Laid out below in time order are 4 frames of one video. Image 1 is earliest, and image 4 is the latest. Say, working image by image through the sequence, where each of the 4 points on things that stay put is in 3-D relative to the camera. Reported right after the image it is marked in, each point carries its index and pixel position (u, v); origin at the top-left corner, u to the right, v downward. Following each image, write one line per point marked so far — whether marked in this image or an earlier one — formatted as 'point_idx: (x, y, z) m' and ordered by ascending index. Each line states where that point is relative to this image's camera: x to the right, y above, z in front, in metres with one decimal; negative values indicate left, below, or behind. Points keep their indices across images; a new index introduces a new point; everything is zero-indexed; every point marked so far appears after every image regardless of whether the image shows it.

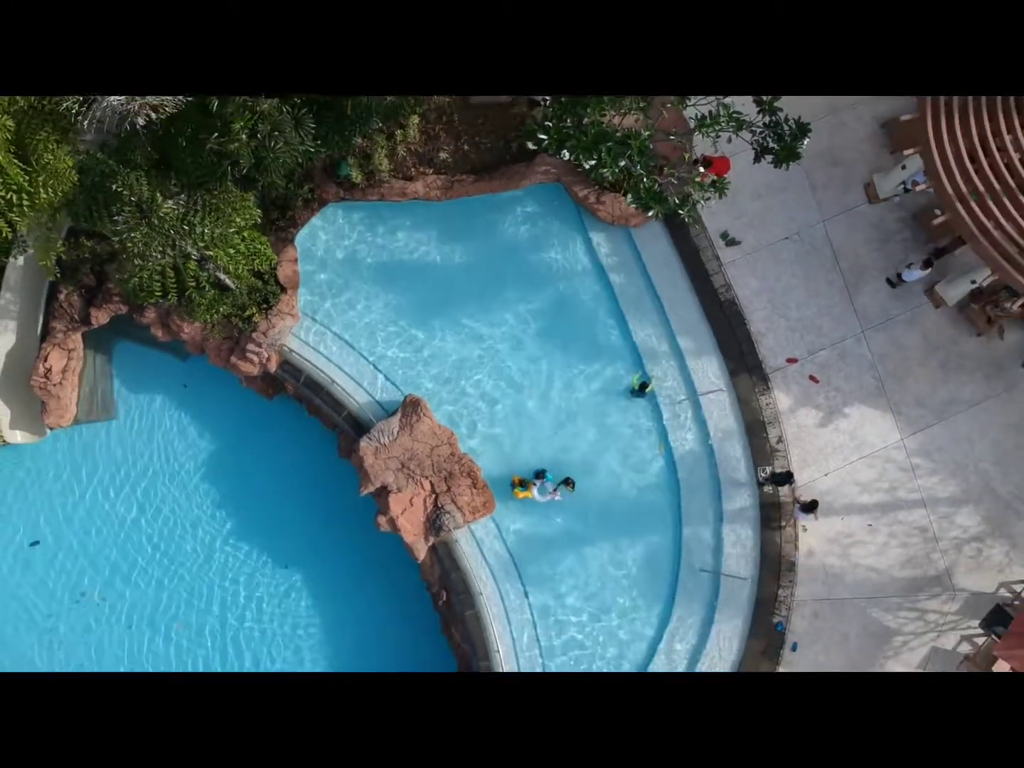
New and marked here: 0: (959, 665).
0: (+5.8, -3.7, +13.4) m
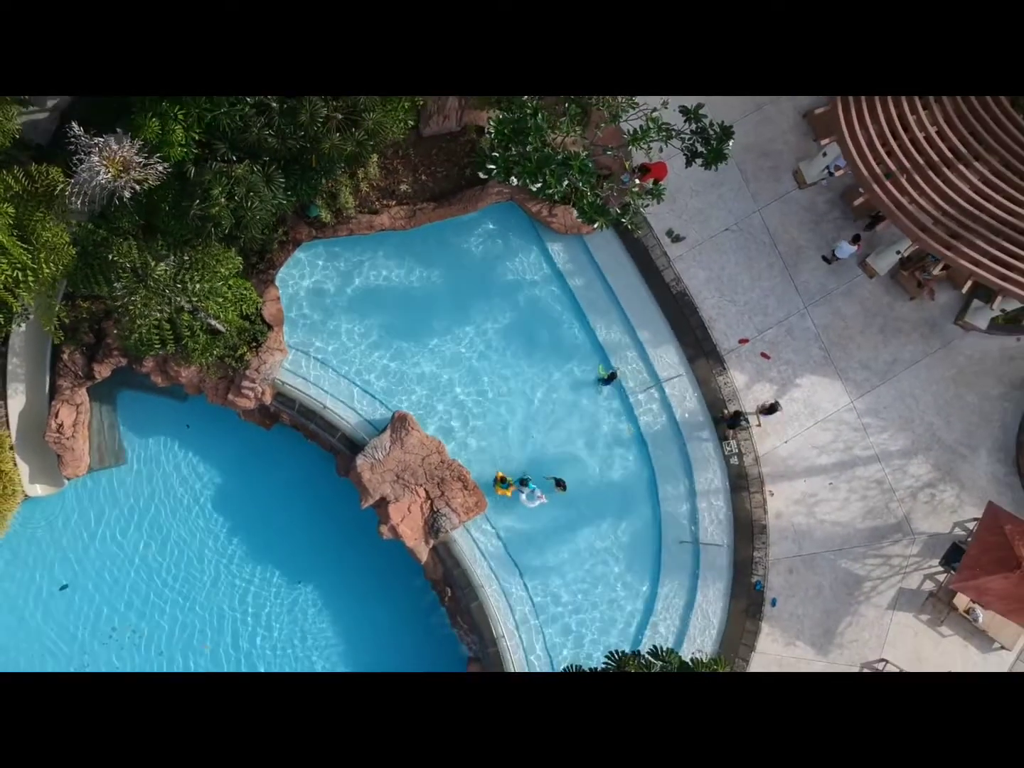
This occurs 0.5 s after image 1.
0: (+5.9, -3.1, +14.6) m
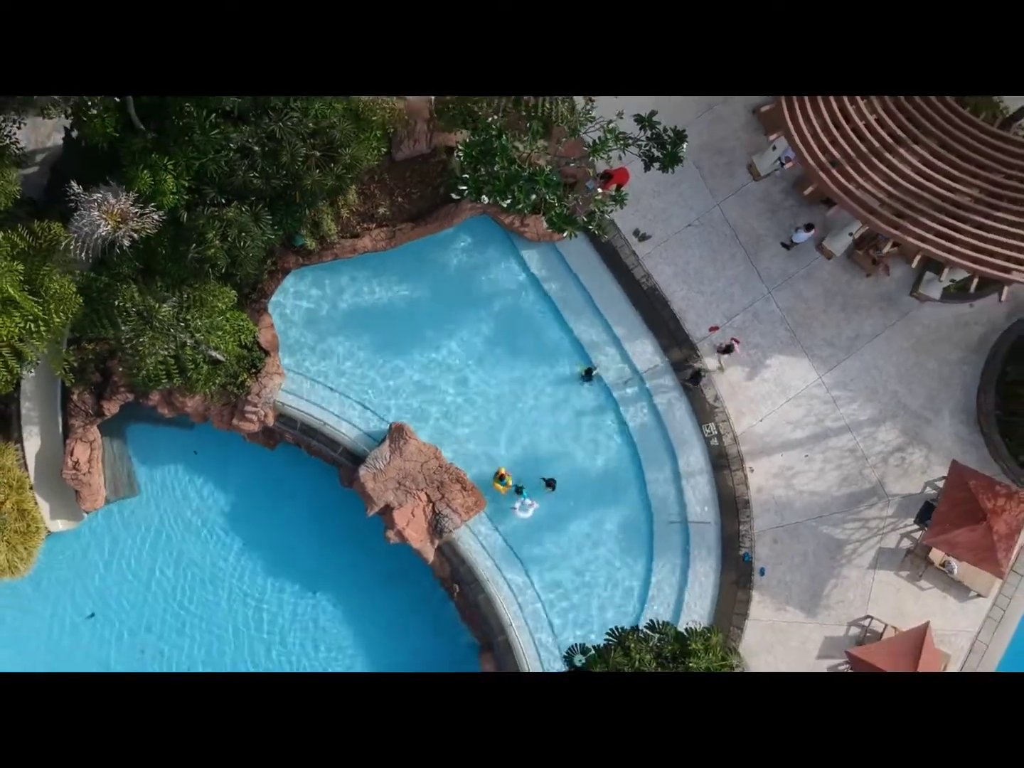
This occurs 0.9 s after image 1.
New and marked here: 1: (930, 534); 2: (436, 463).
0: (+5.9, -2.6, +15.5) m
1: (+5.9, -2.1, +14.4) m
2: (-1.1, -1.2, +15.2) m
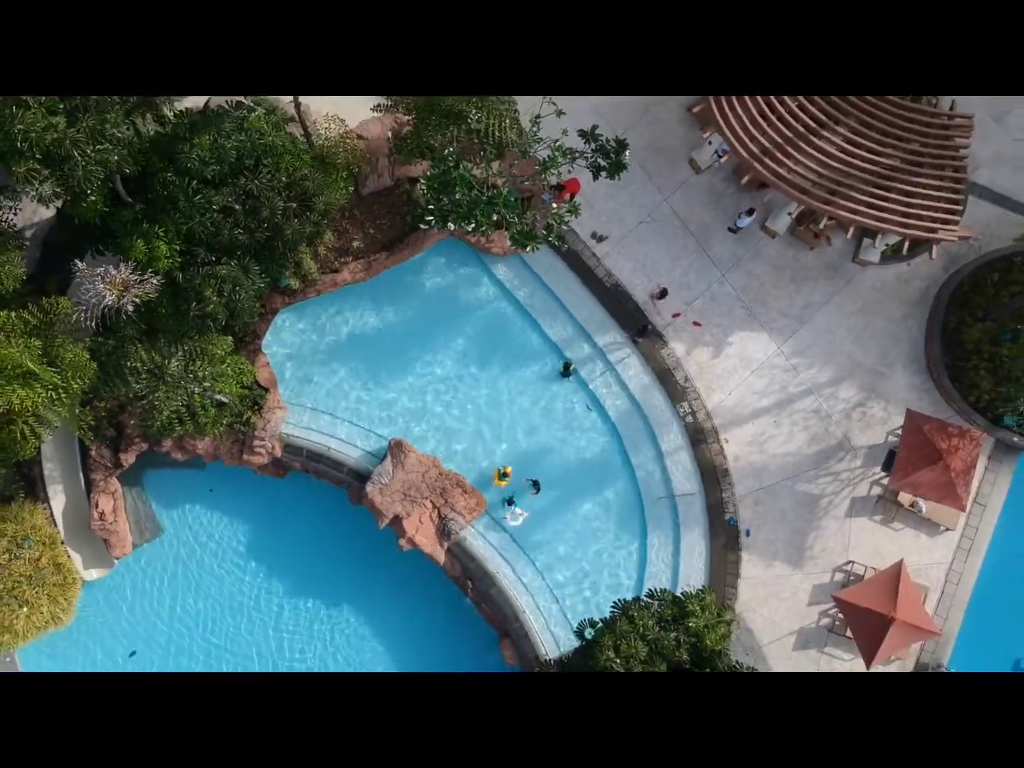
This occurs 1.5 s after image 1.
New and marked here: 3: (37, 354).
0: (+6.0, -2.0, +16.8) m
1: (+5.9, -1.5, +15.7) m
2: (-1.2, -1.4, +16.3) m
3: (-6.1, +0.4, +13.2) m
